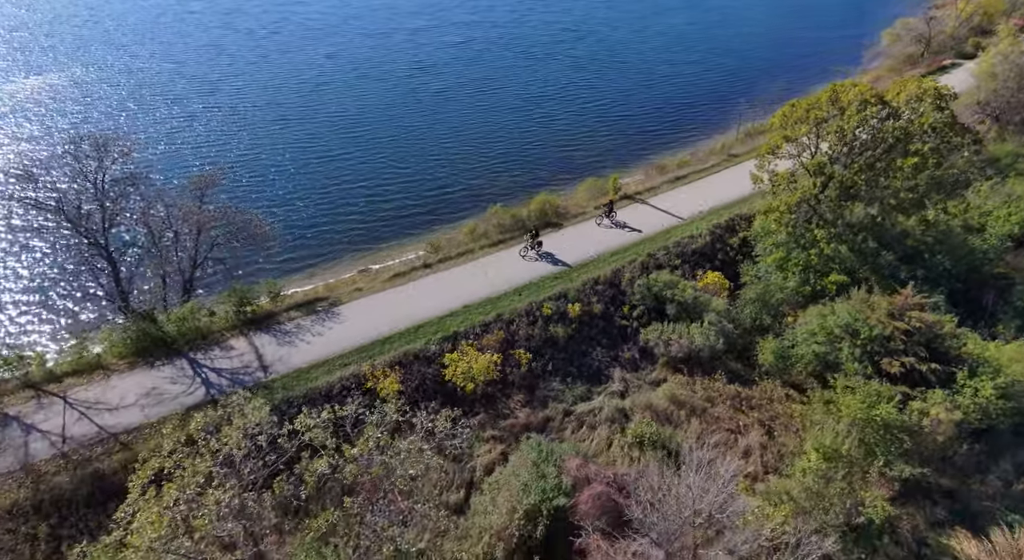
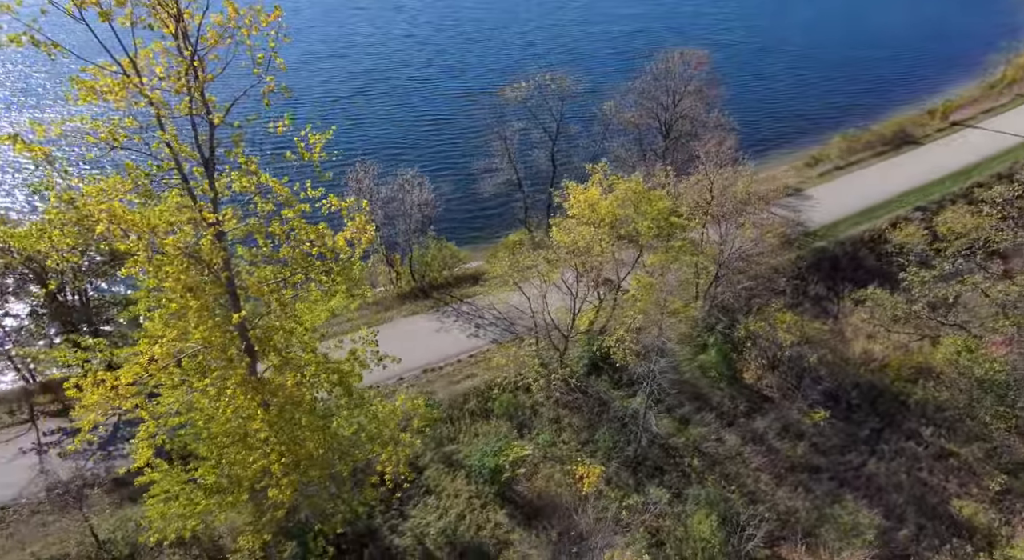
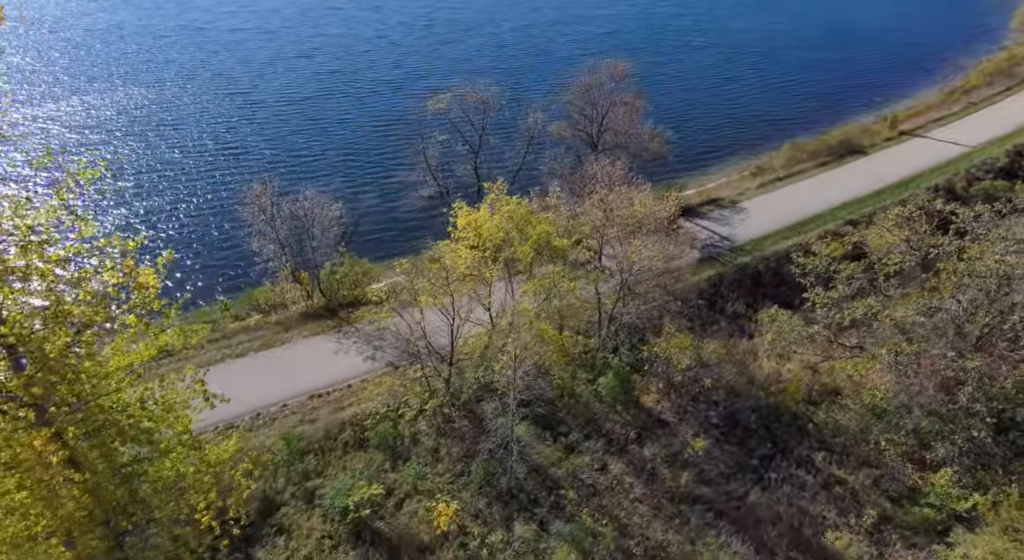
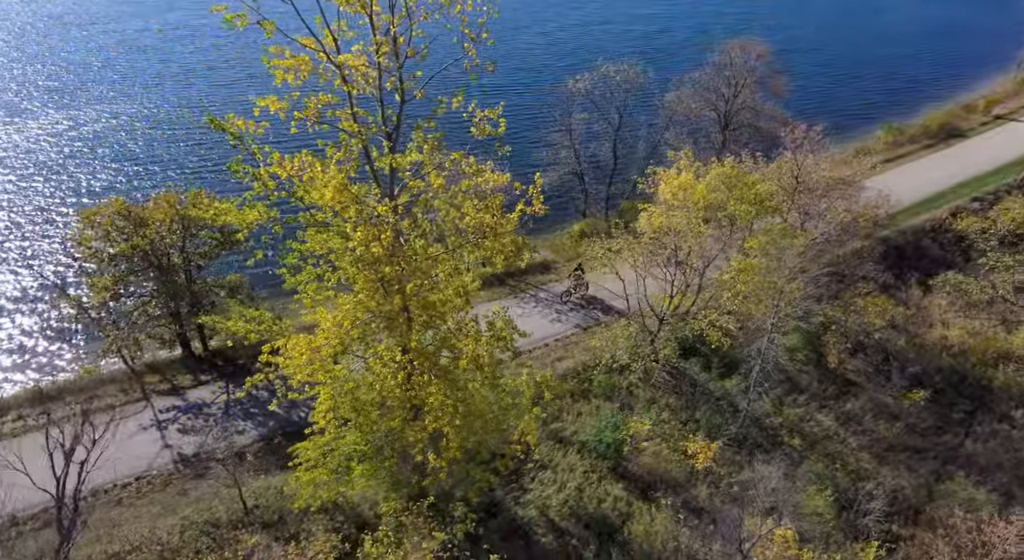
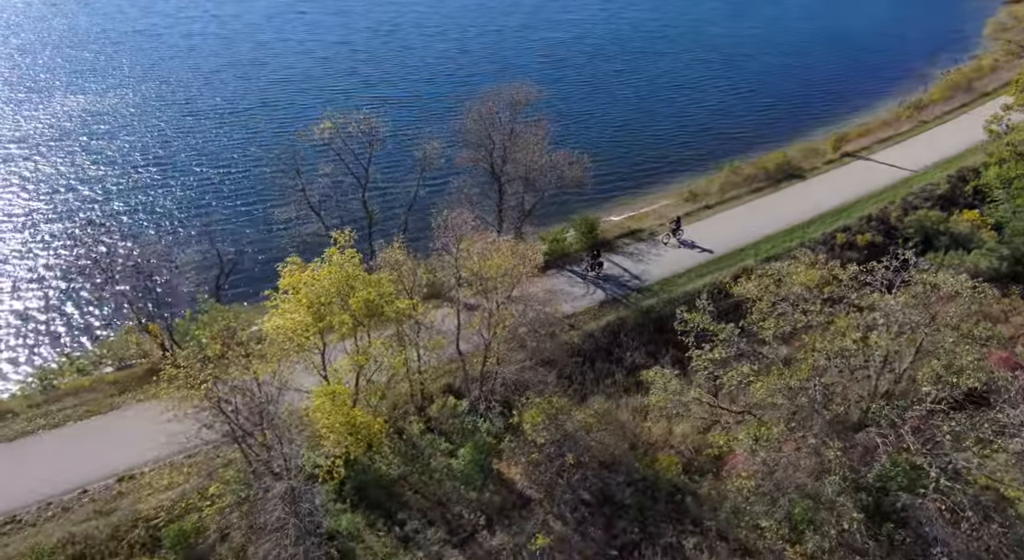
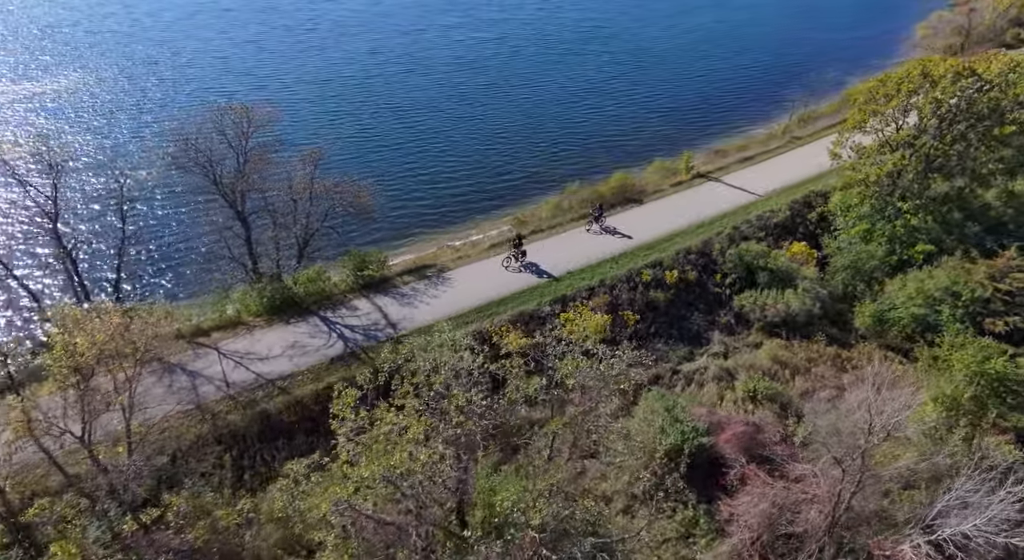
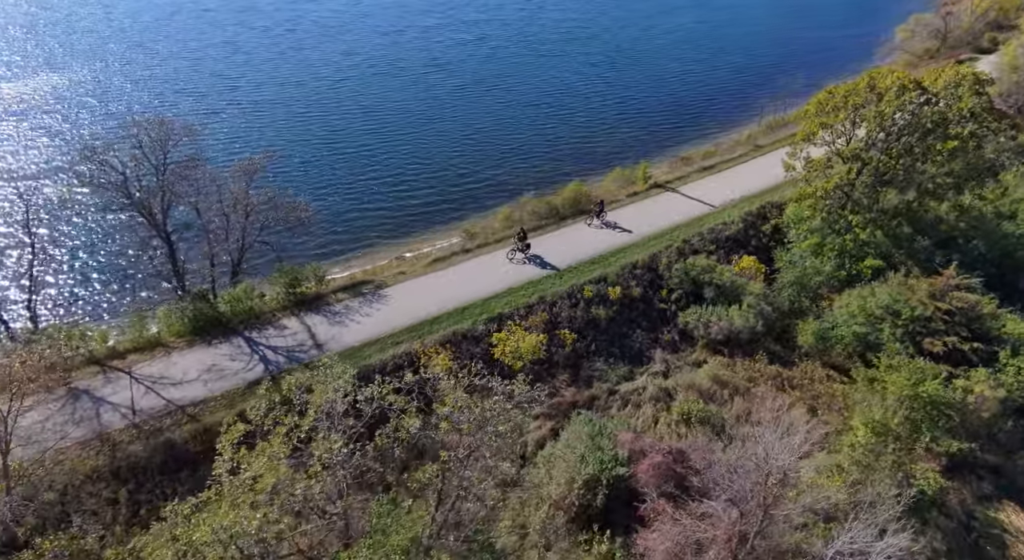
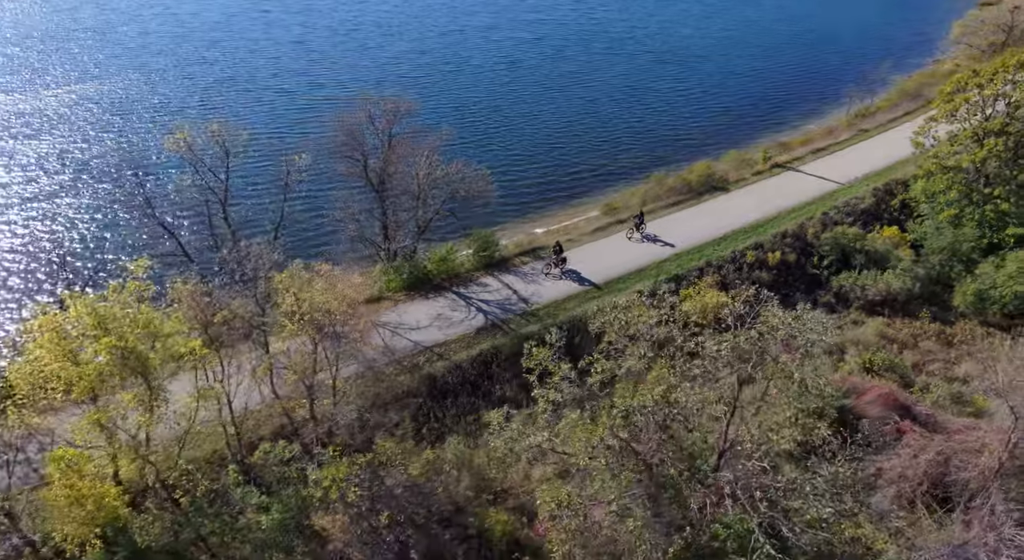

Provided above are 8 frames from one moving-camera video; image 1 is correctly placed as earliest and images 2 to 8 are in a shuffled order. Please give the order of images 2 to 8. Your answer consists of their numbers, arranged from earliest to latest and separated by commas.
7, 6, 8, 5, 3, 2, 4
